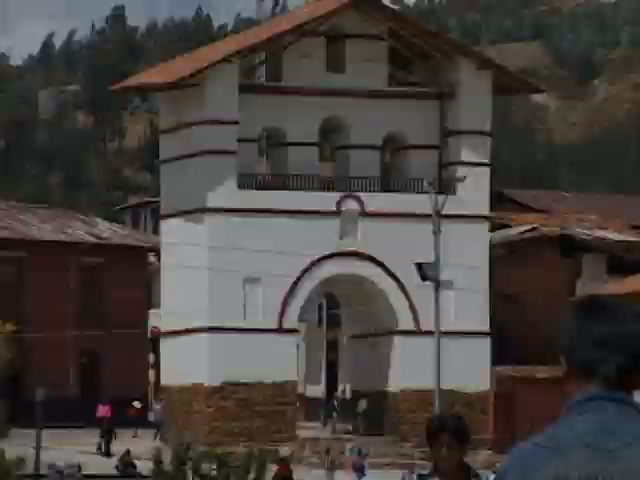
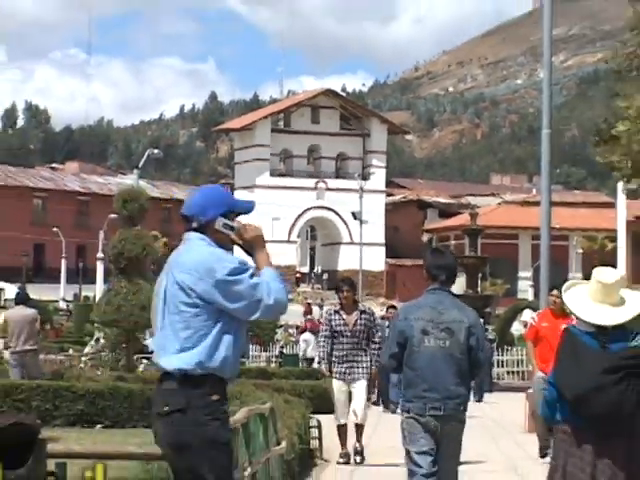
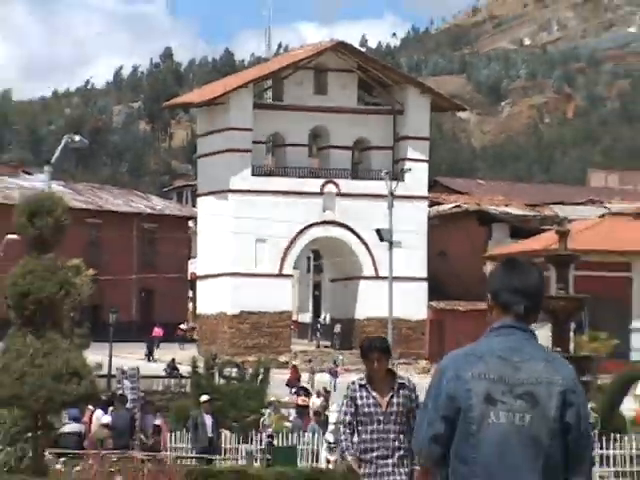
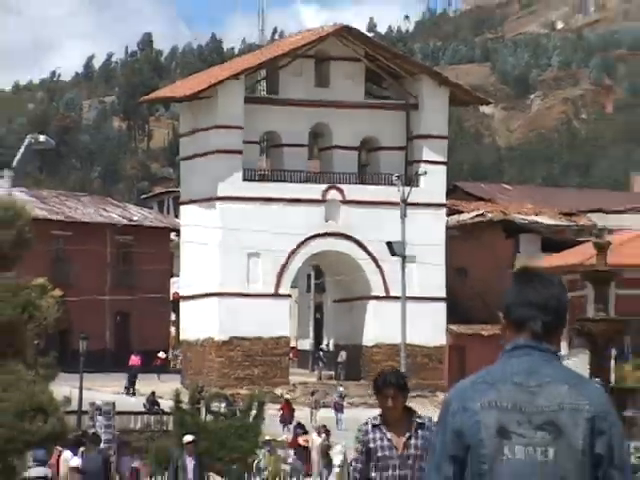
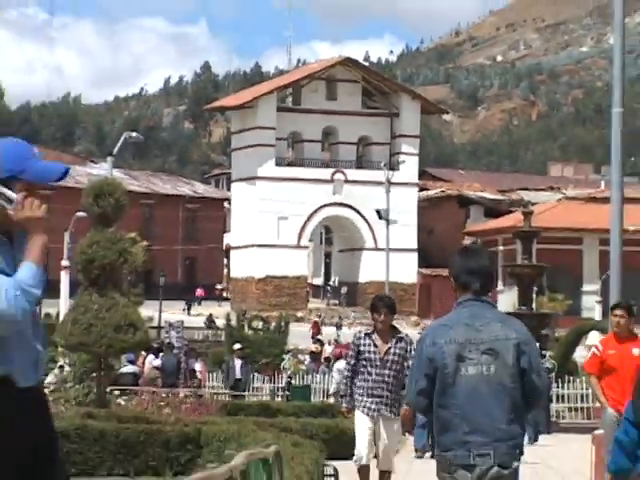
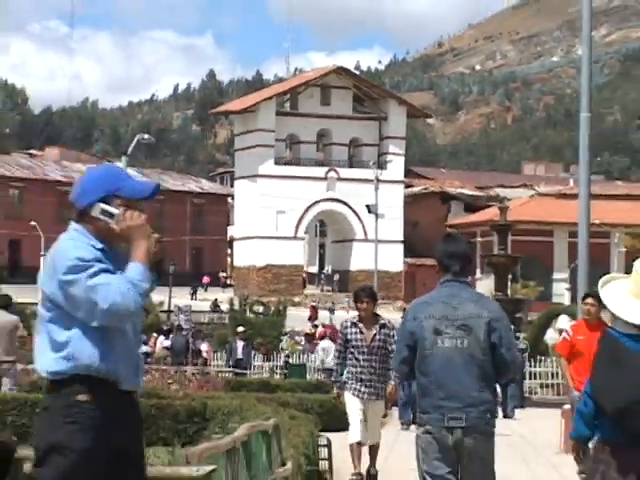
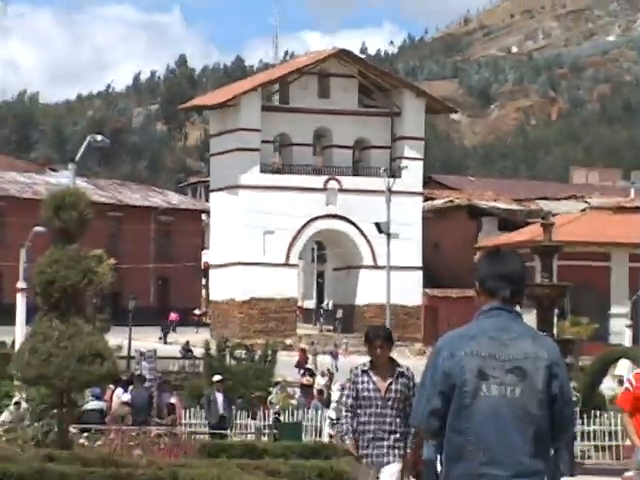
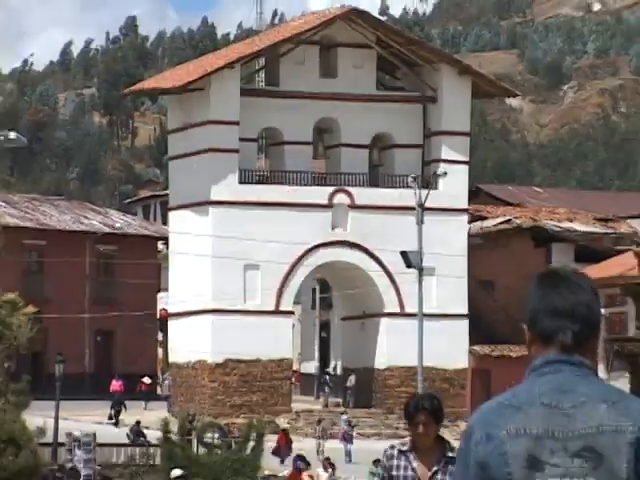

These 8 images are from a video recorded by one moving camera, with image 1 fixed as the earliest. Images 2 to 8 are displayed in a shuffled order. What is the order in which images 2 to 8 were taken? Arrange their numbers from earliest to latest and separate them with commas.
8, 4, 3, 7, 5, 6, 2
